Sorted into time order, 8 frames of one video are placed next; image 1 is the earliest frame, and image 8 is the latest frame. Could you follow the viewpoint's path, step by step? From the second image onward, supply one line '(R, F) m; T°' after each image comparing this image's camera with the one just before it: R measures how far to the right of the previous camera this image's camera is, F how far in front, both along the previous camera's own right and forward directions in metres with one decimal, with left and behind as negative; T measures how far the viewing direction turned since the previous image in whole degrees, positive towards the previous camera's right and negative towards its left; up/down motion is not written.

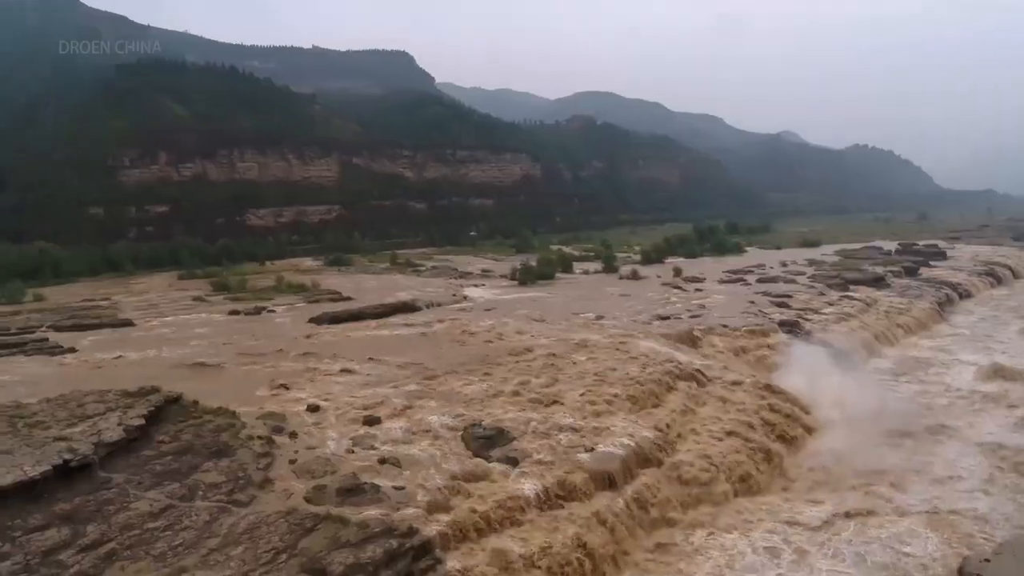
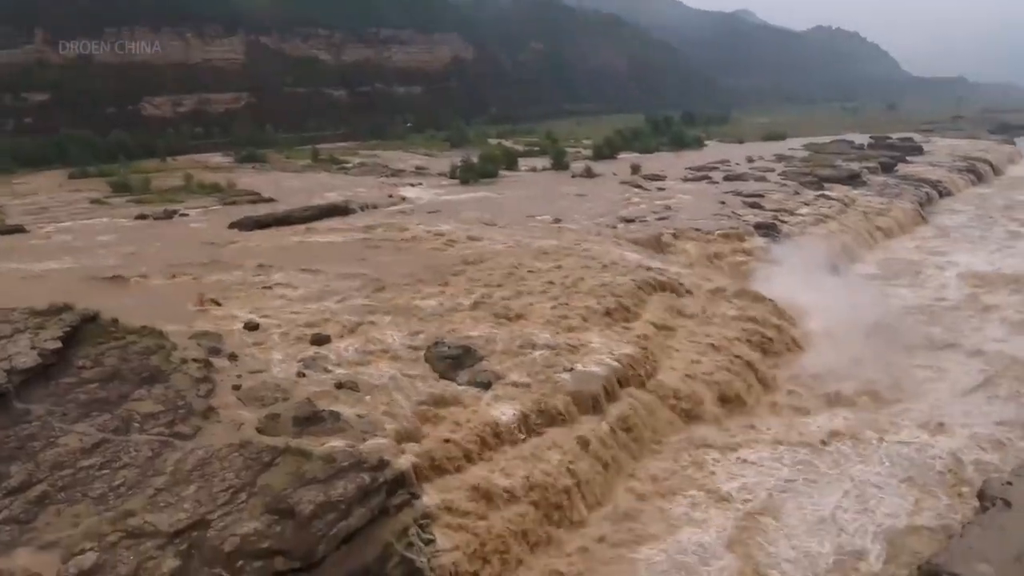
(-0.3, +0.4) m; +6°
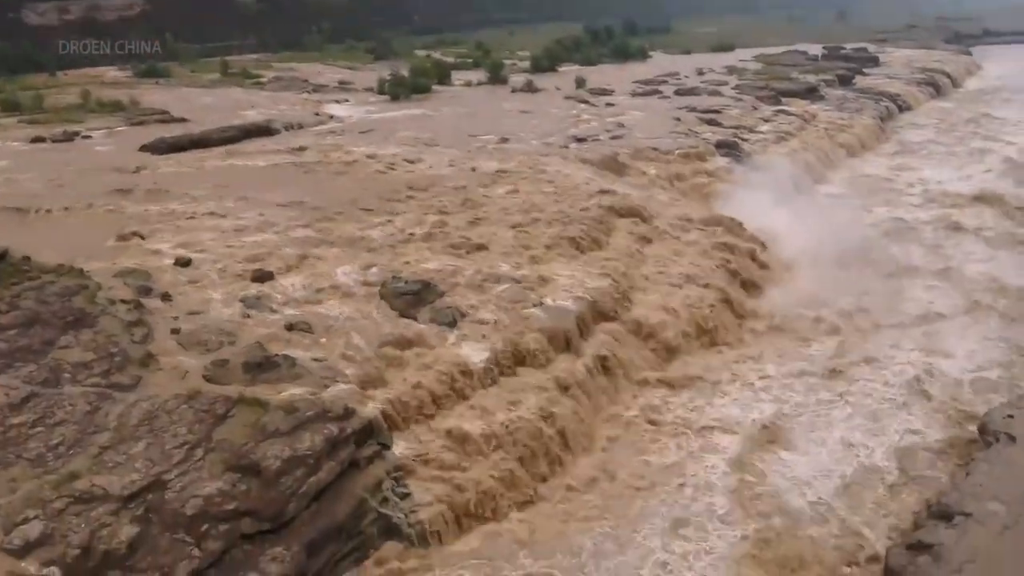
(-0.3, +0.2) m; +5°
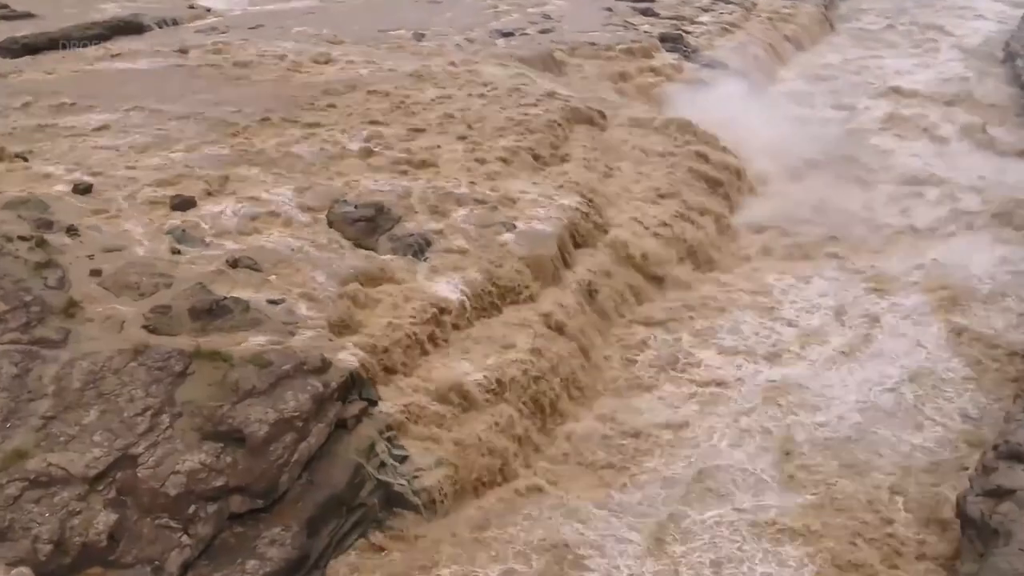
(-0.6, +0.3) m; +10°
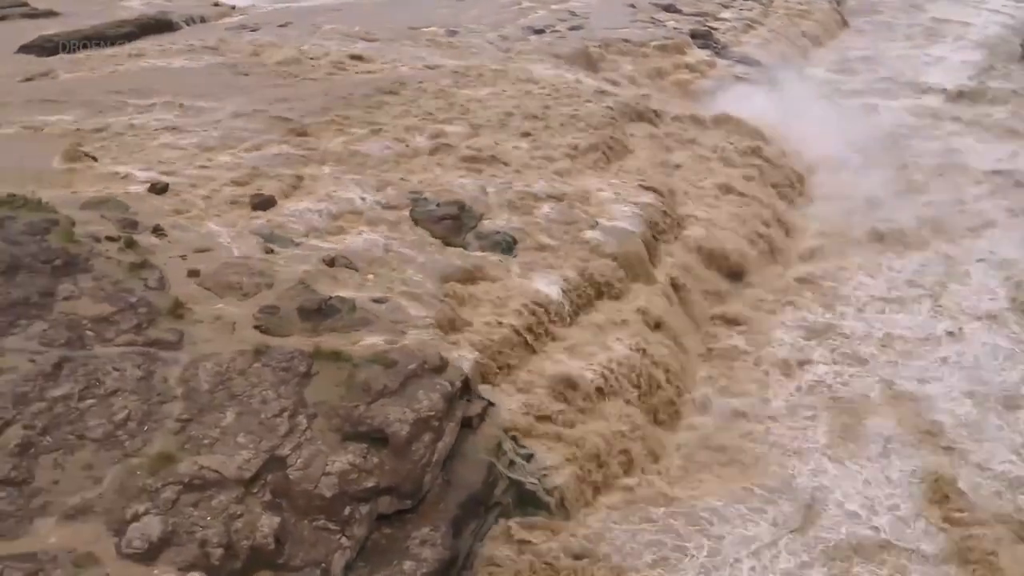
(-0.7, 0.0) m; +4°
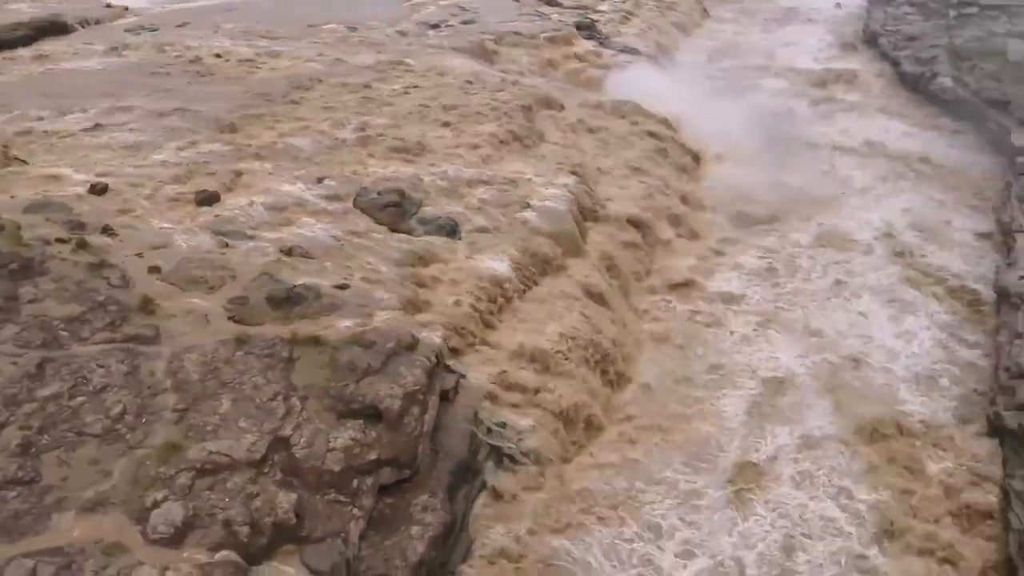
(-0.4, -0.2) m; +9°
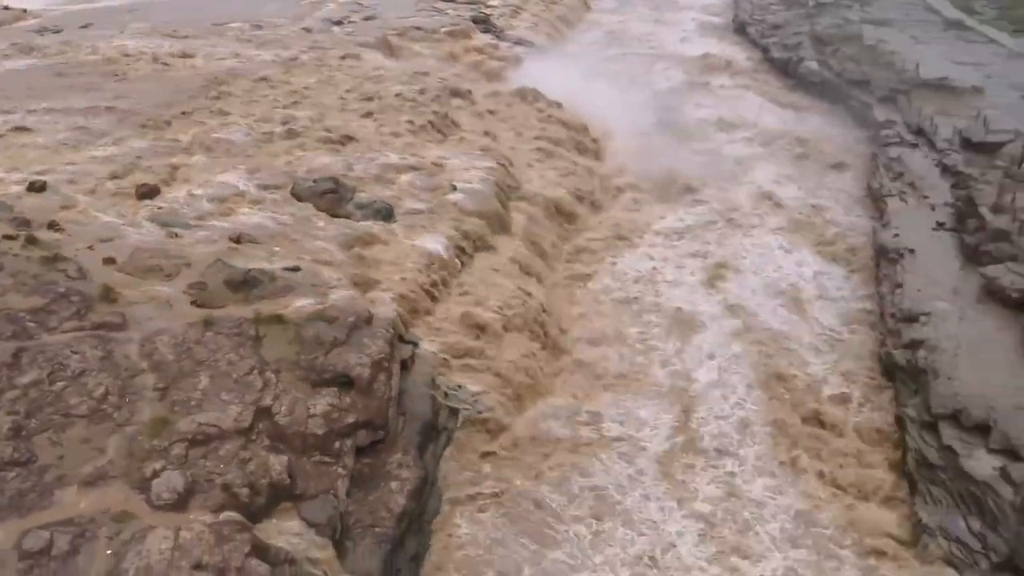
(-0.3, -0.3) m; +7°
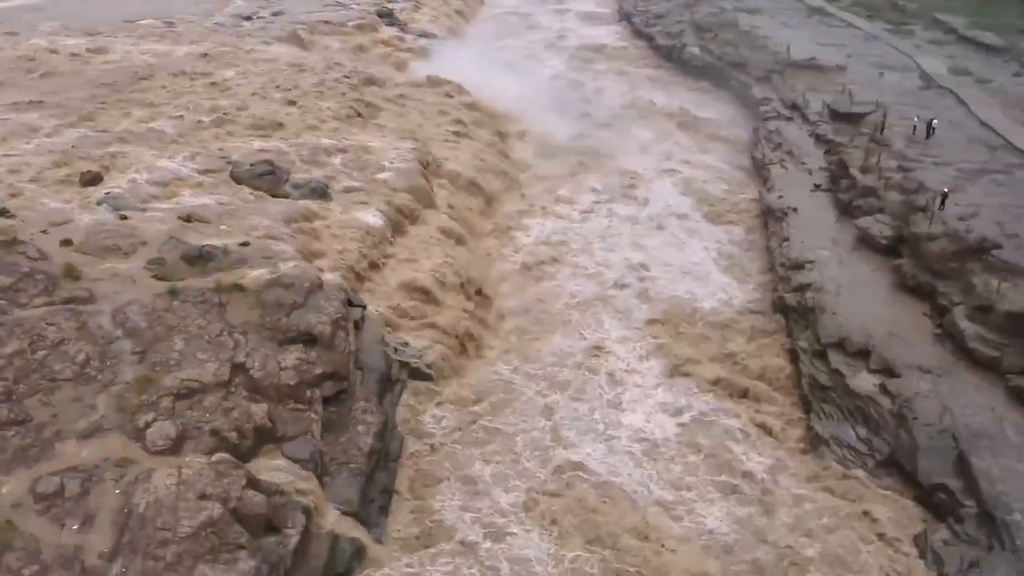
(-0.2, -0.4) m; +7°
